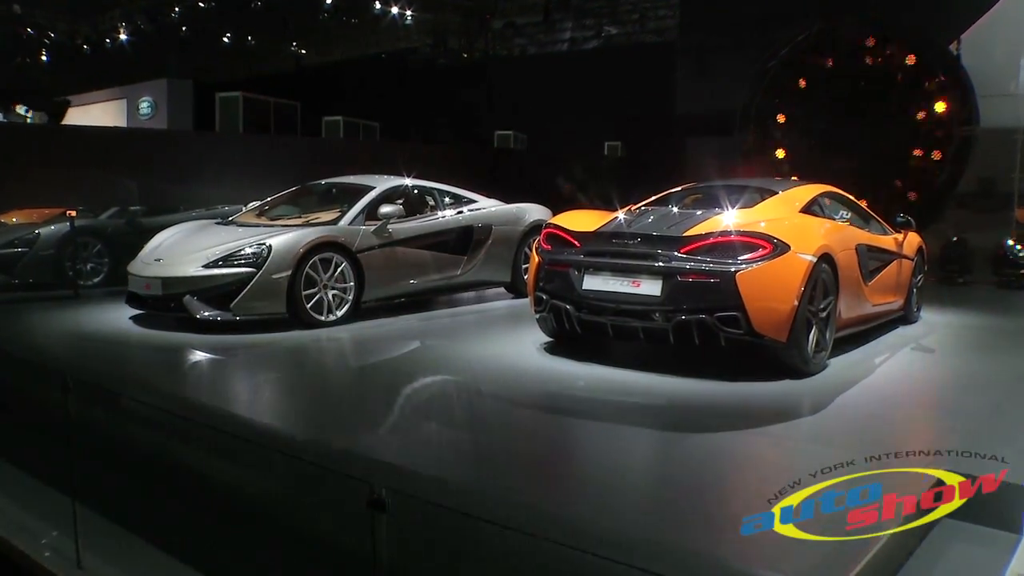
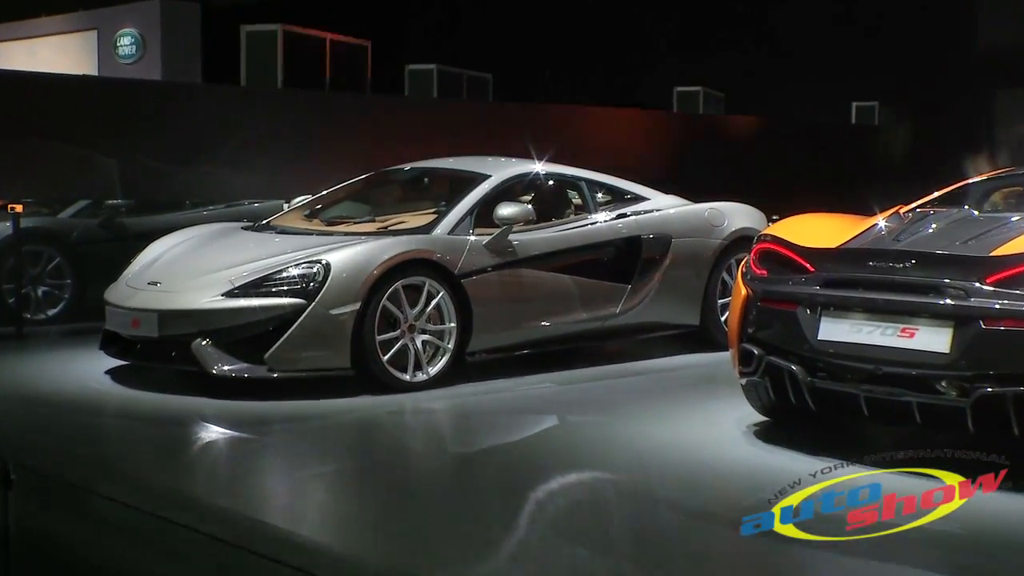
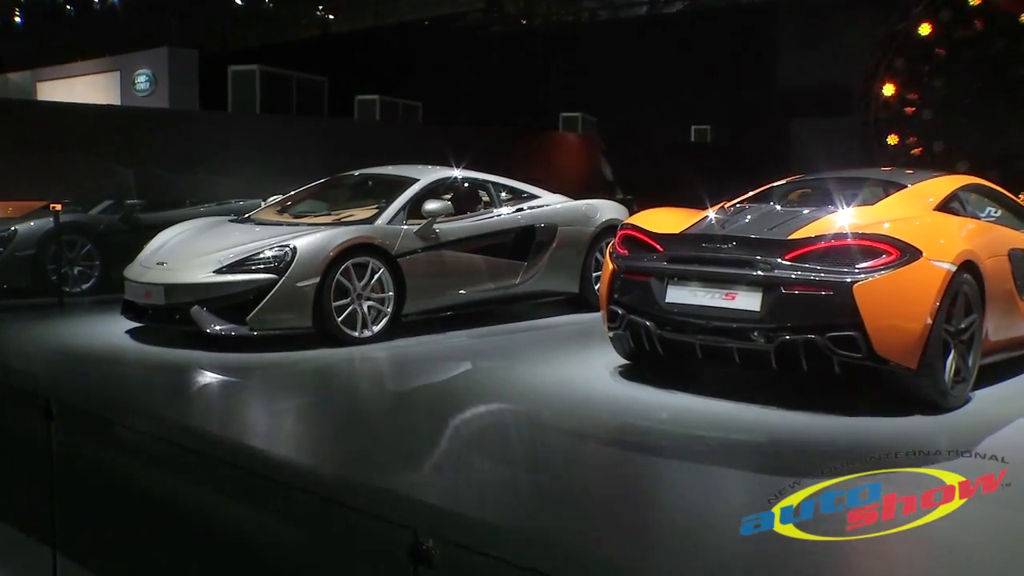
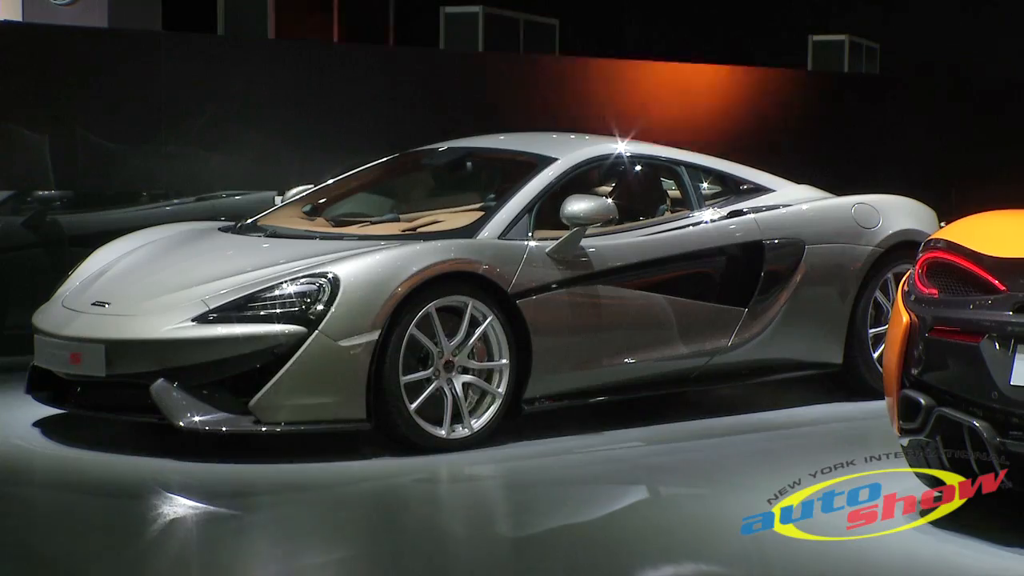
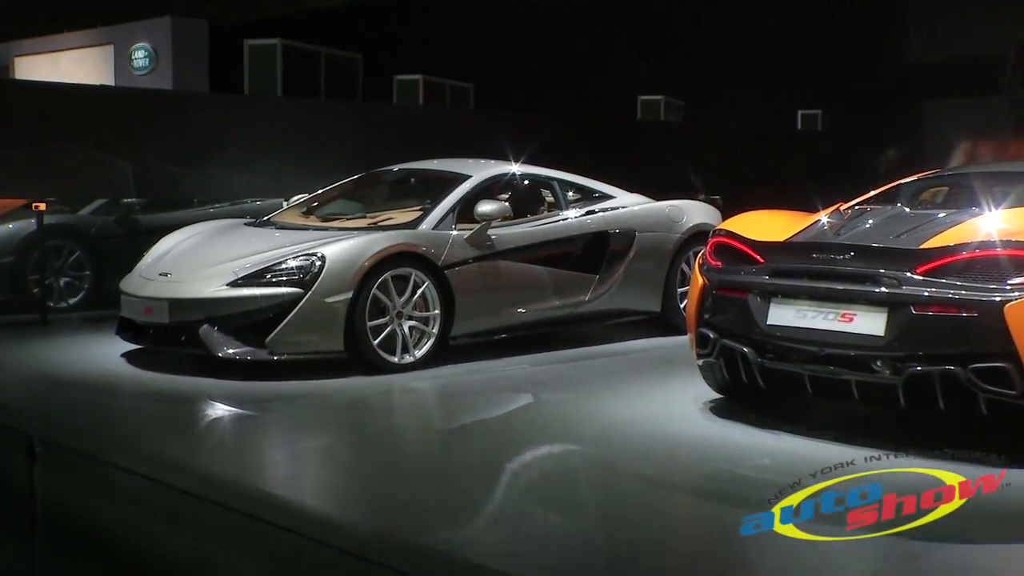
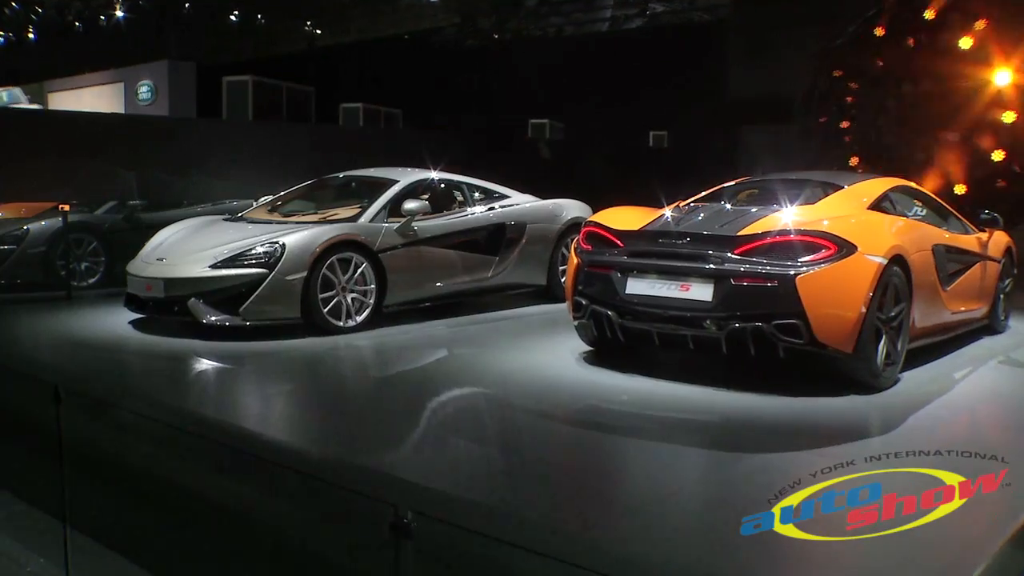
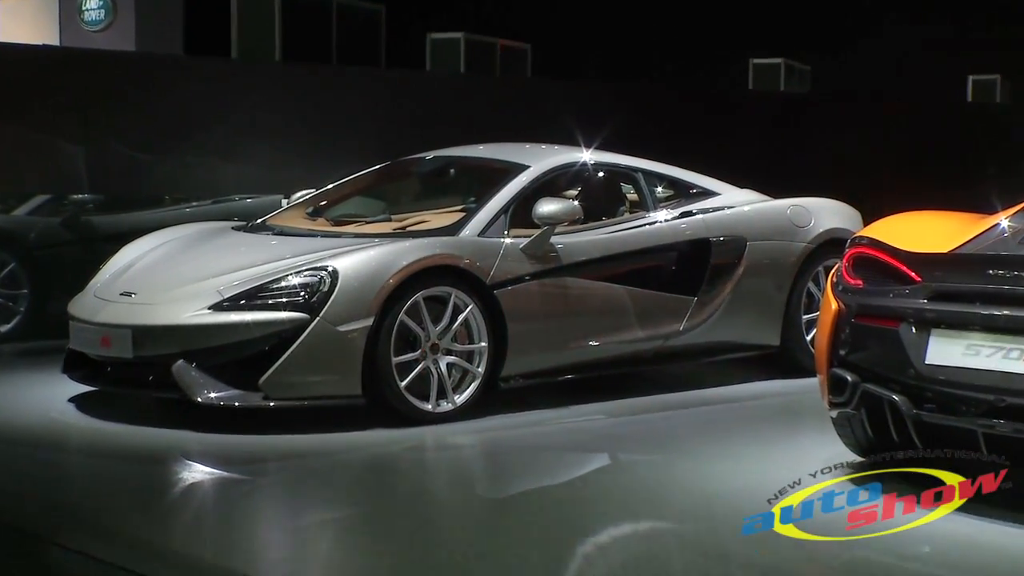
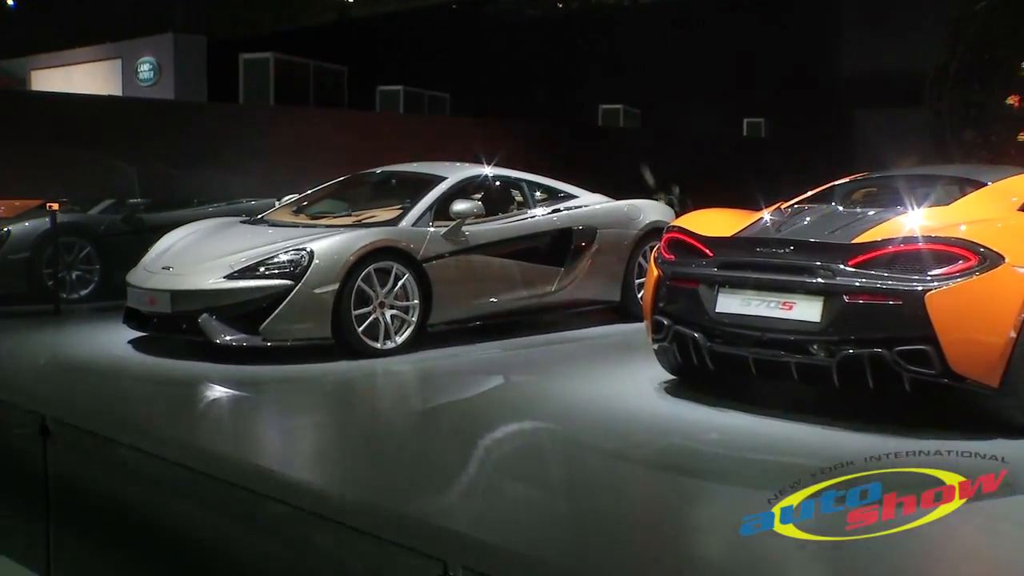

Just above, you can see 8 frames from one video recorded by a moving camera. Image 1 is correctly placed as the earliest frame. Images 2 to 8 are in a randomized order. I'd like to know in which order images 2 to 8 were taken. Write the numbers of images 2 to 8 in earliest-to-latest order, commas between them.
6, 3, 8, 5, 2, 7, 4
